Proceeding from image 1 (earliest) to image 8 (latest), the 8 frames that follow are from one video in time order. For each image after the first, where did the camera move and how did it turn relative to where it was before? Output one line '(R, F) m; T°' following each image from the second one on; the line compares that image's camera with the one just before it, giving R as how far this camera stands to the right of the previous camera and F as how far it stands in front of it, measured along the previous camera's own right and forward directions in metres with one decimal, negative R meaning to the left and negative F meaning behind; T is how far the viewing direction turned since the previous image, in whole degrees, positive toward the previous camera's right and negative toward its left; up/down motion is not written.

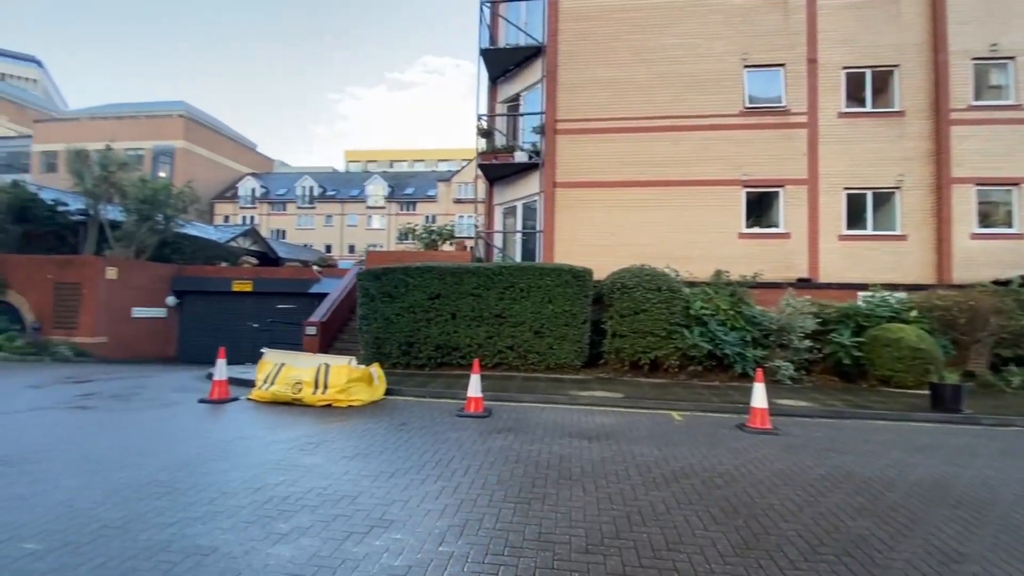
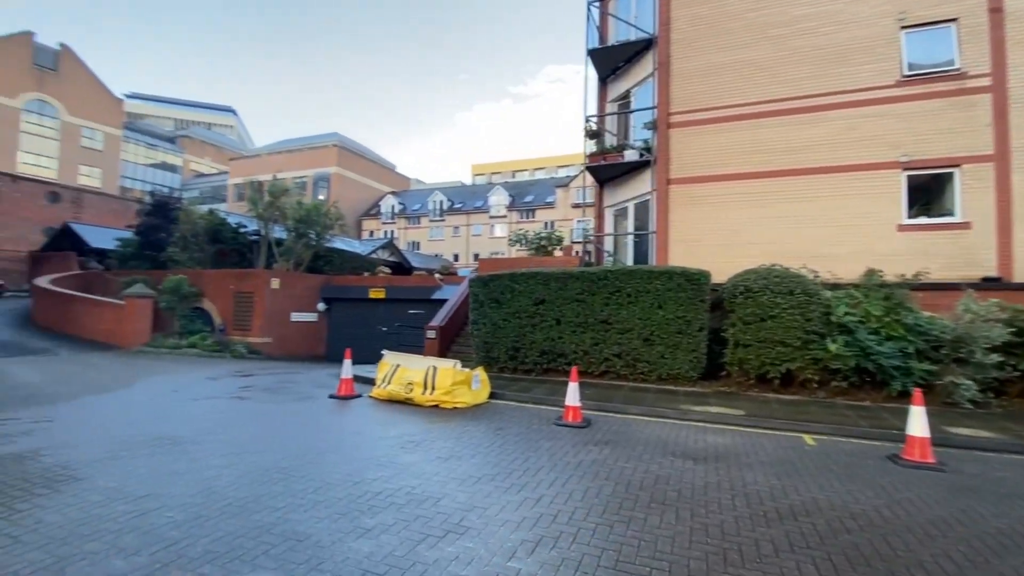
(+0.4, +0.2) m; -15°
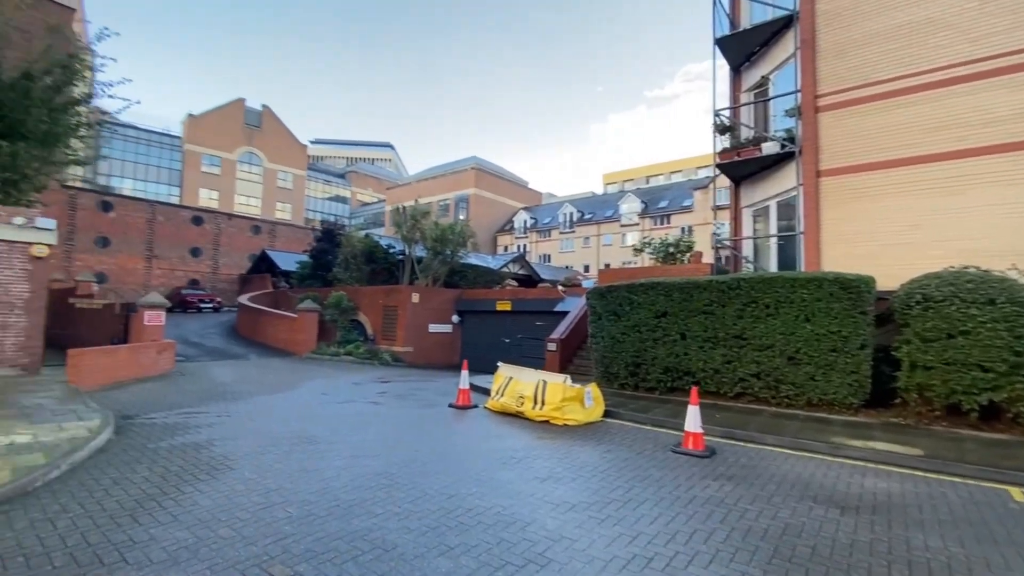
(+0.4, +0.3) m; -16°
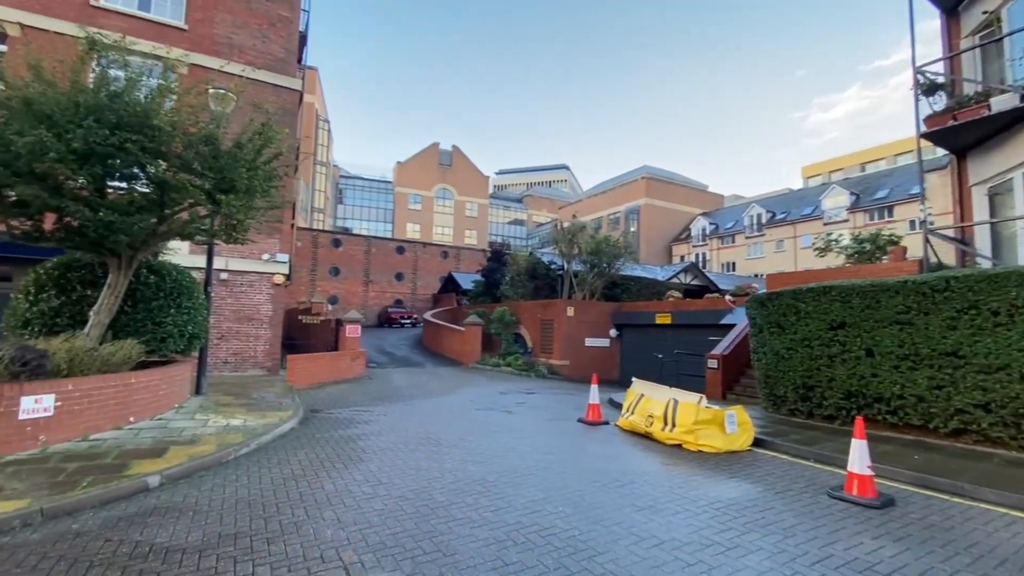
(+1.0, +0.4) m; -21°
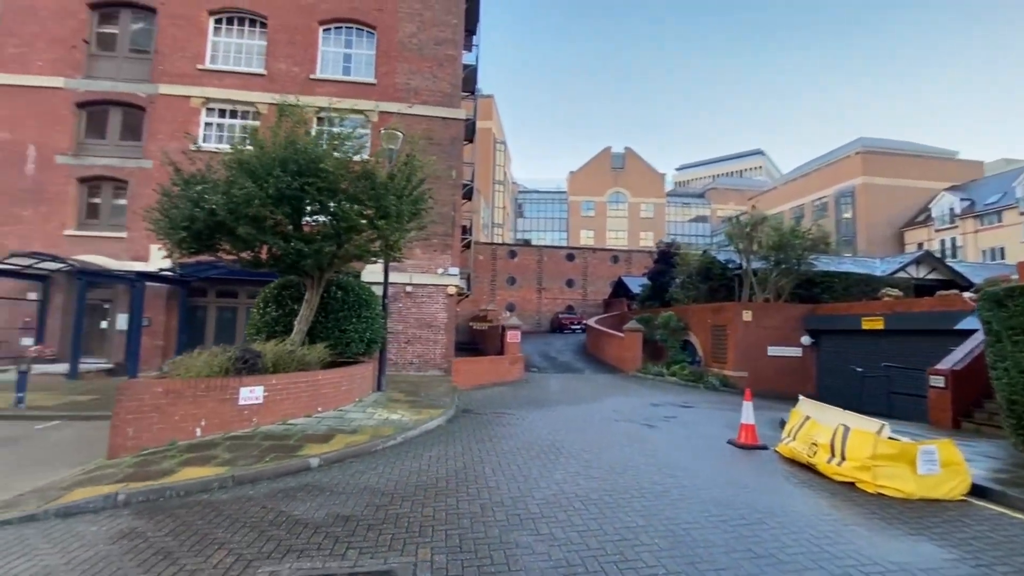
(+1.0, +0.3) m; -22°
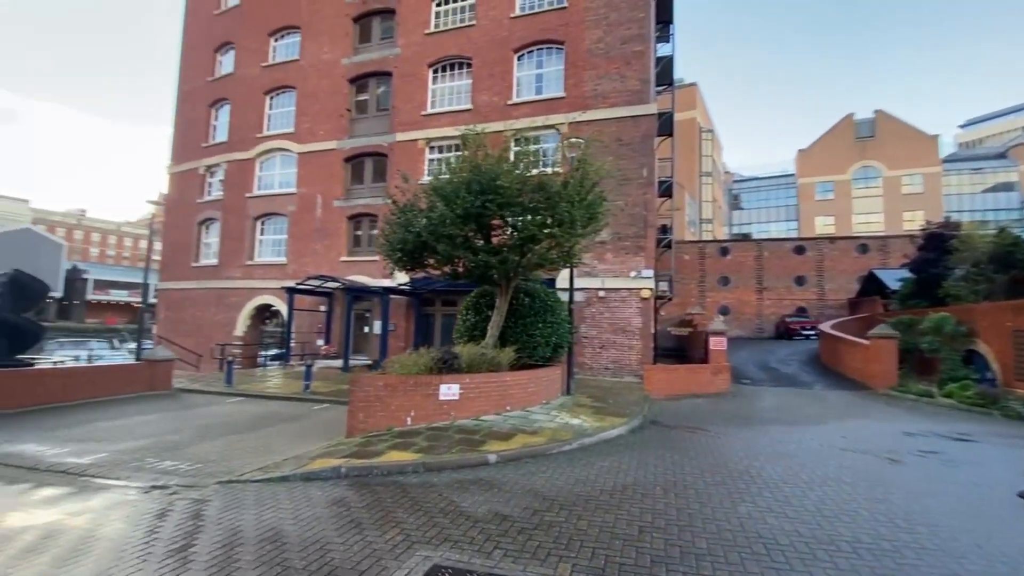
(+0.6, +0.3) m; -25°
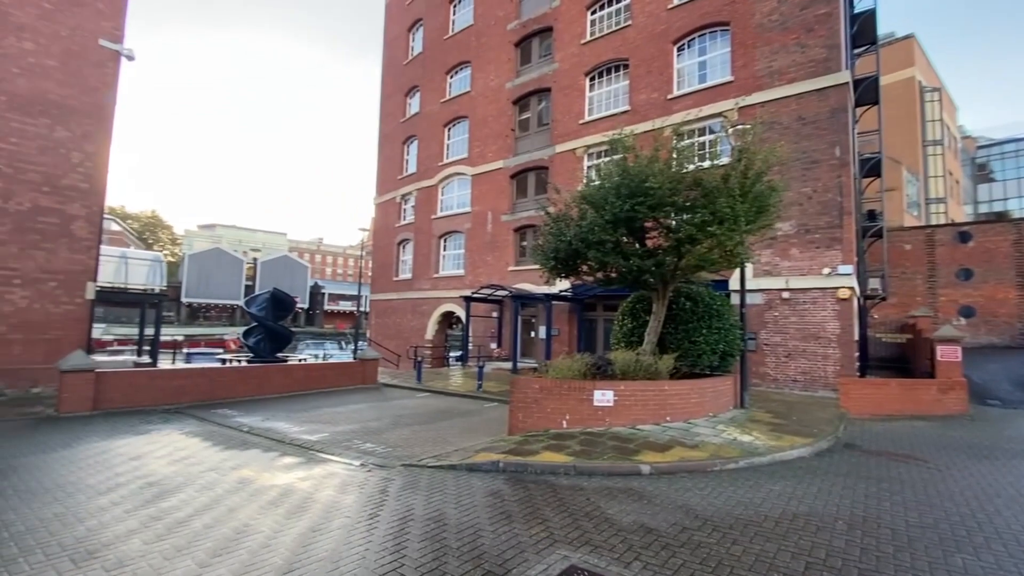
(+0.4, -0.1) m; -20°
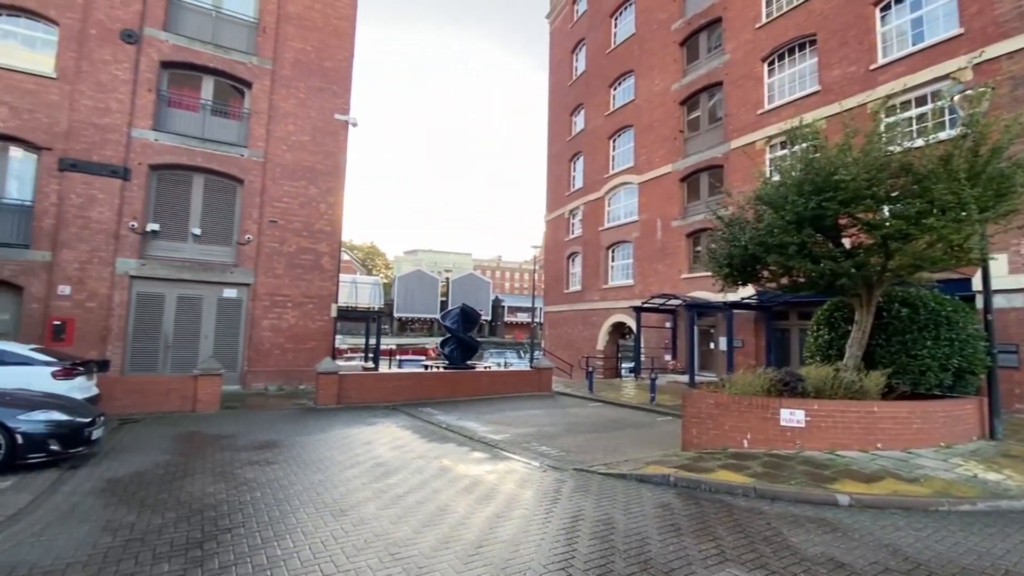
(+0.2, -0.4) m; -20°
